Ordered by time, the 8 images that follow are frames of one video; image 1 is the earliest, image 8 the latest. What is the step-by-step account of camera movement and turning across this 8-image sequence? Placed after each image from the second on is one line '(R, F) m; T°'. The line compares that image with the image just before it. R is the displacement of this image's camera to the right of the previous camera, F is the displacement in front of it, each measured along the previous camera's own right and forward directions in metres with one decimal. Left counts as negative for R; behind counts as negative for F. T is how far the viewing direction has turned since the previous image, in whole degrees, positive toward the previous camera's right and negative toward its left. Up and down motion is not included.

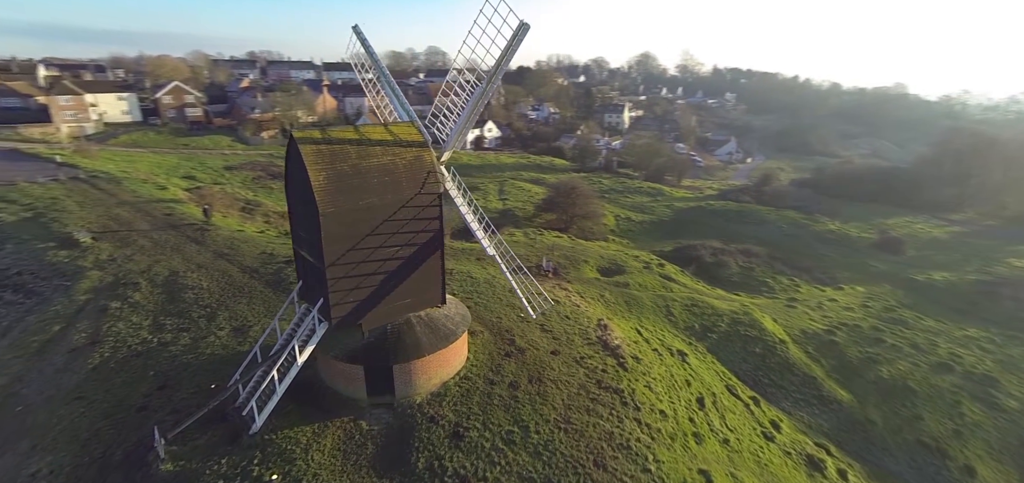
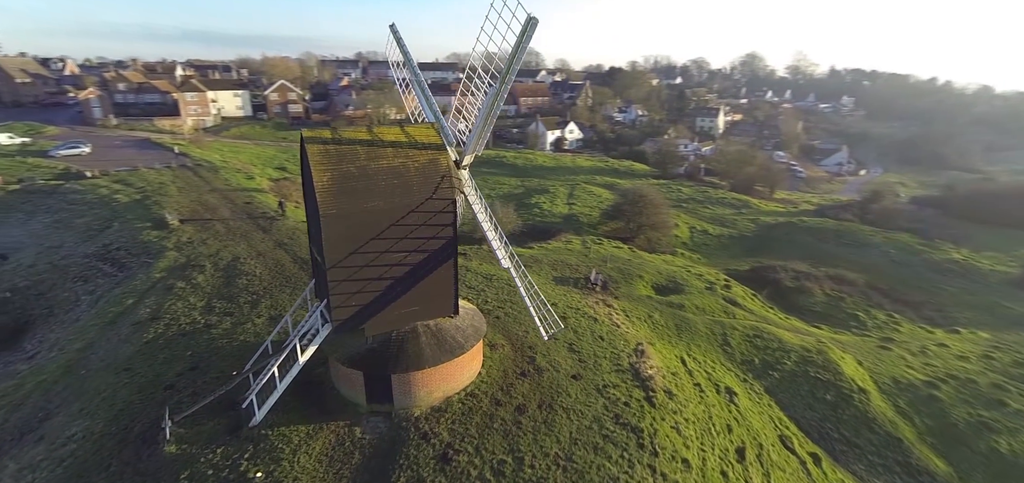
(+1.0, +0.7) m; -10°
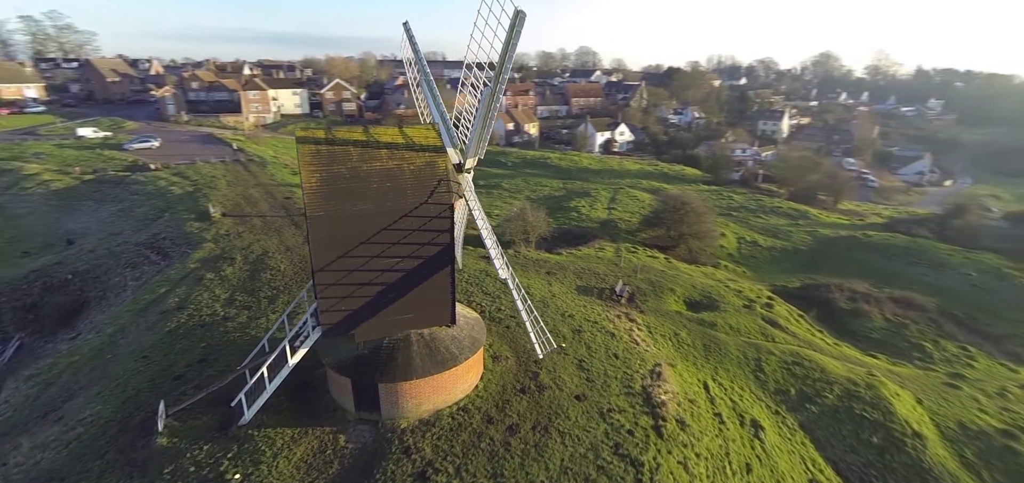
(+0.8, +0.5) m; -6°
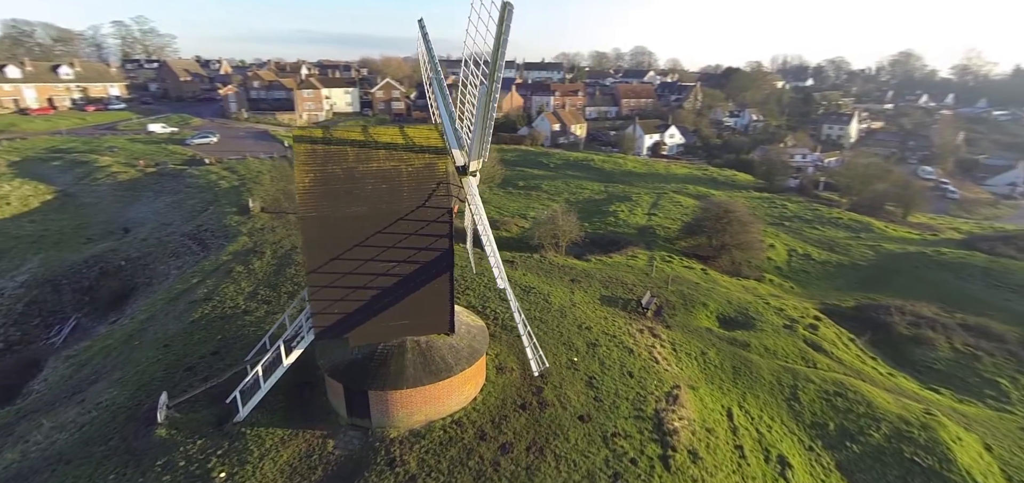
(+0.7, +0.4) m; -6°
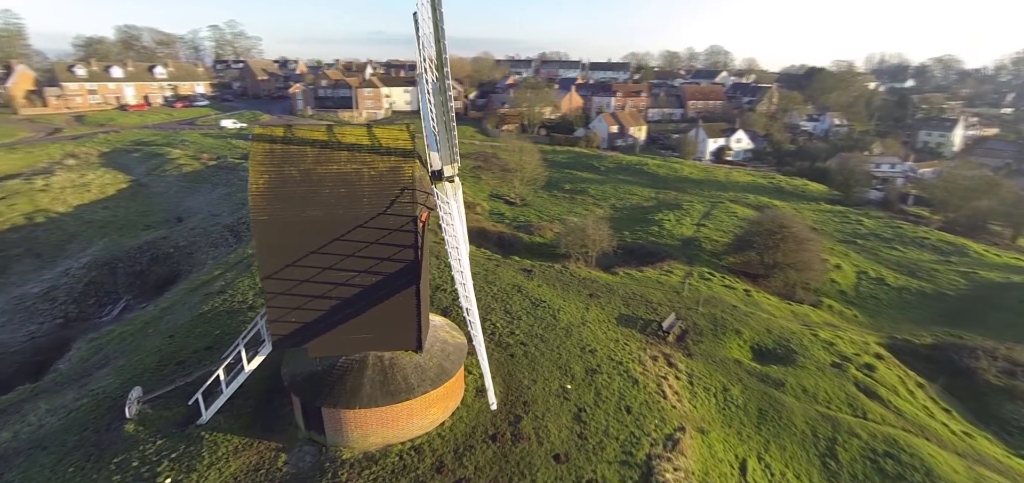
(+1.3, +0.8) m; -7°
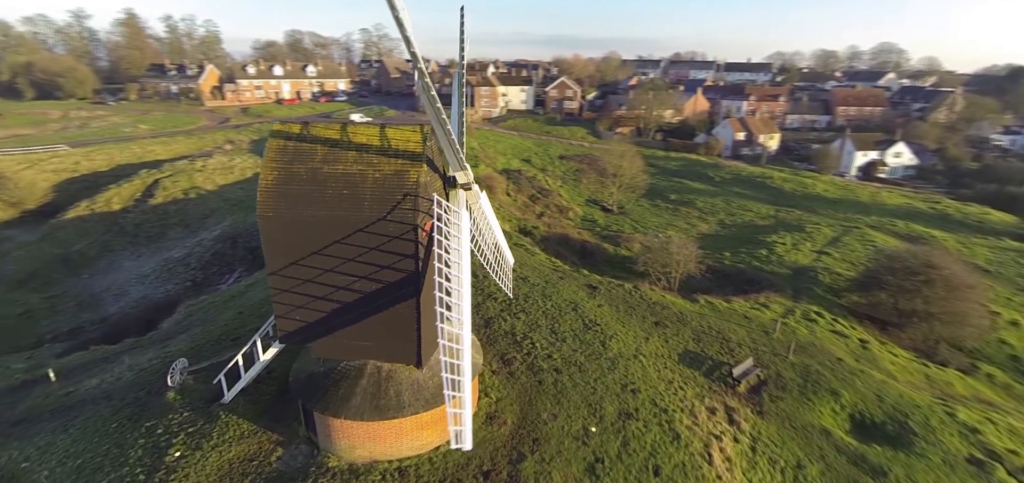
(+1.4, +0.9) m; -14°
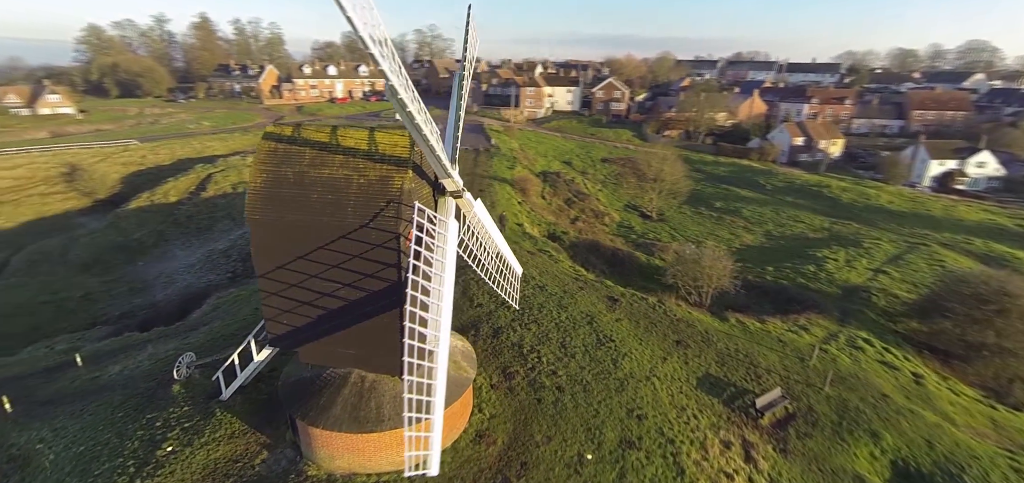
(+0.8, +0.4) m; -6°
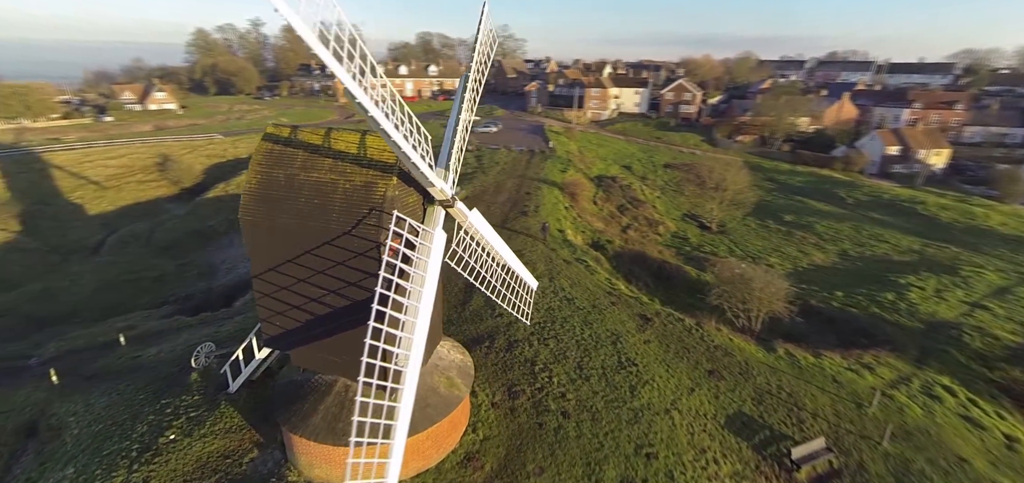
(+1.0, +0.5) m; -8°
